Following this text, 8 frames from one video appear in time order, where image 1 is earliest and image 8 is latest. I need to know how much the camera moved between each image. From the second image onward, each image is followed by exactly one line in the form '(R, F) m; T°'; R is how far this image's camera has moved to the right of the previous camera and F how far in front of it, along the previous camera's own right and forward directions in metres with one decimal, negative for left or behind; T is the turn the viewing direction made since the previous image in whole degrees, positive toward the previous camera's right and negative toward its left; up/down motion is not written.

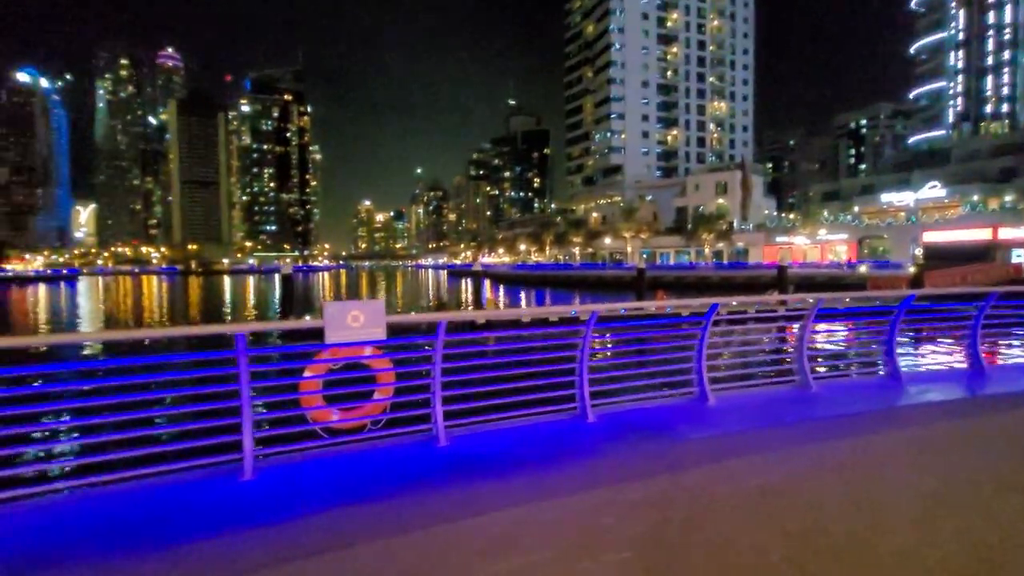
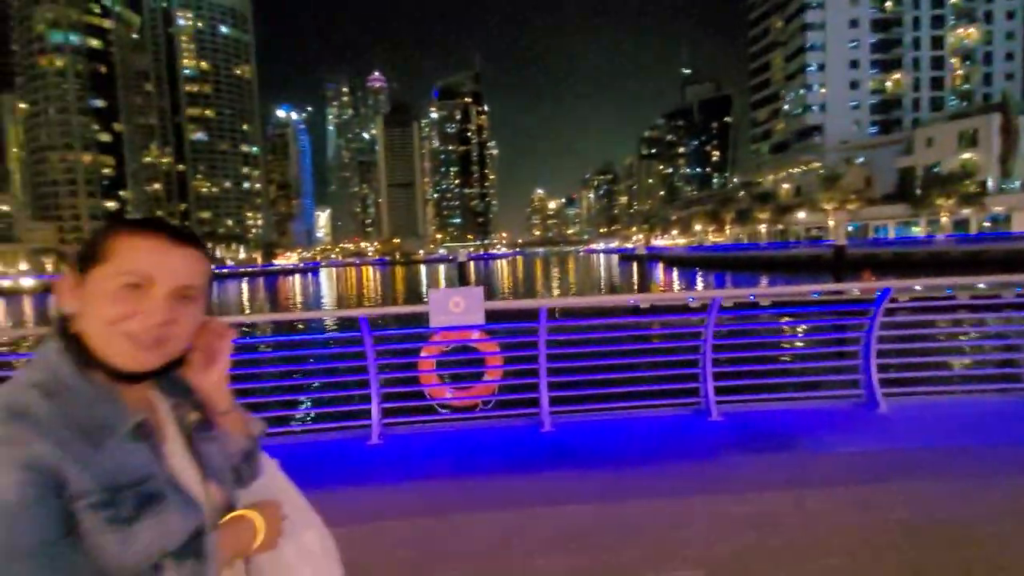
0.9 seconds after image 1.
(+0.5, 0.0) m; -20°
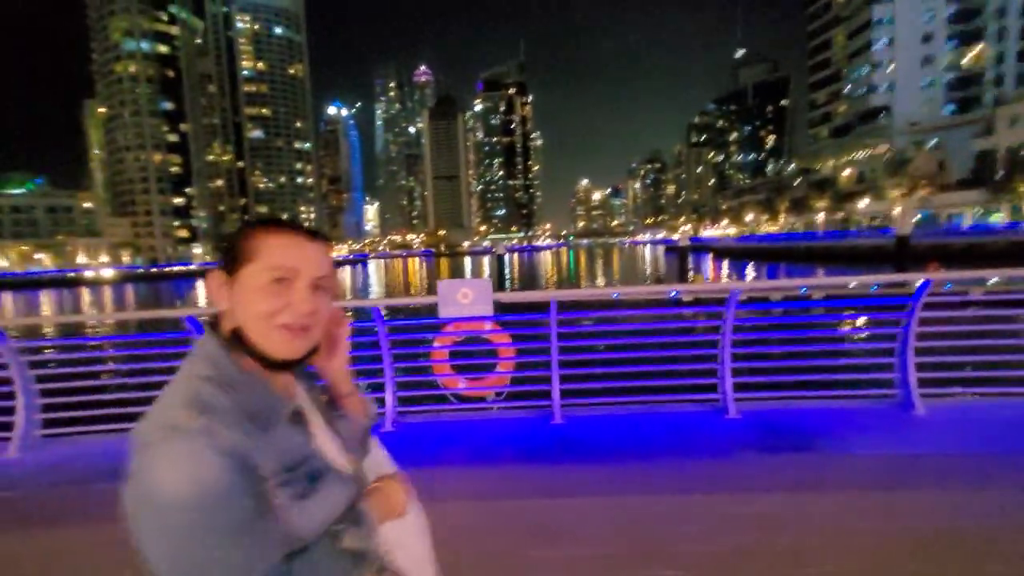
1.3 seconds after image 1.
(+0.3, 0.0) m; -5°
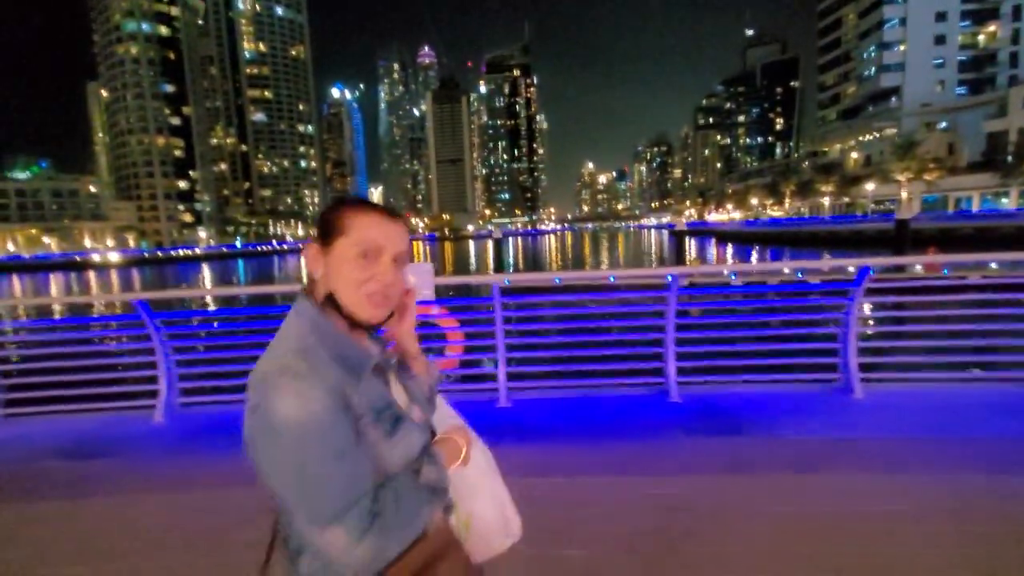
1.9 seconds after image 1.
(+0.5, 0.0) m; -1°
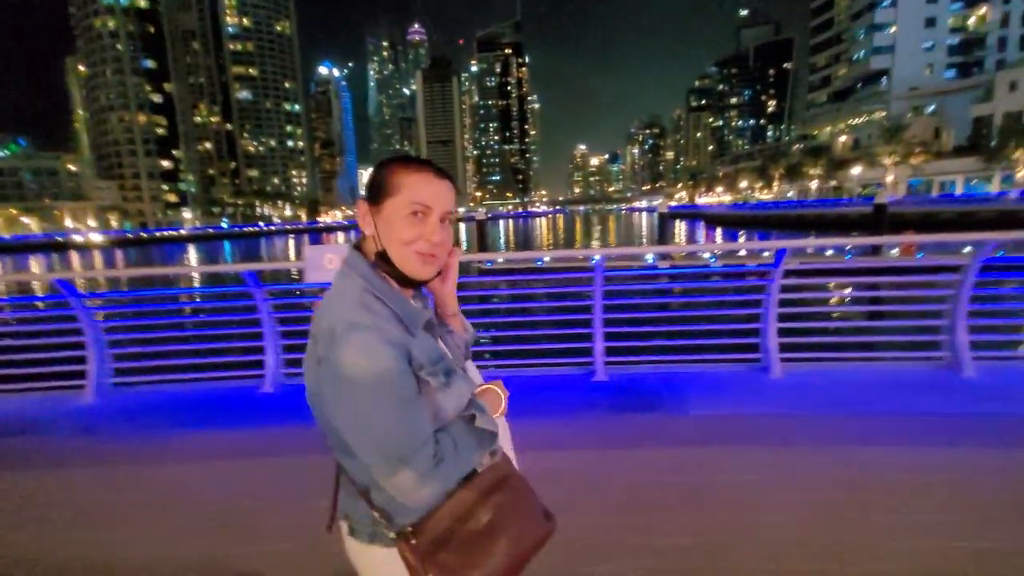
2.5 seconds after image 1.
(+0.5, 0.0) m; +1°
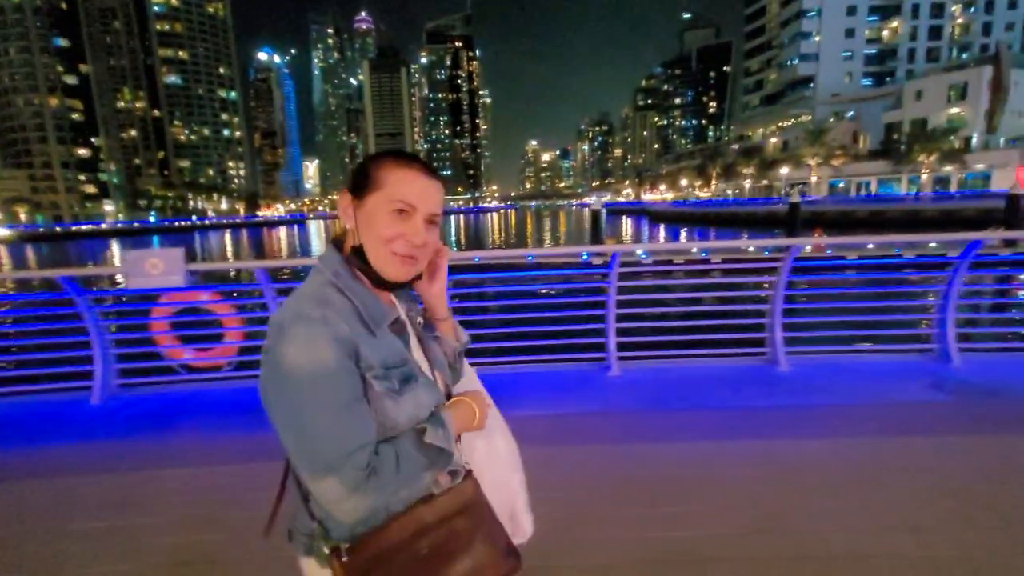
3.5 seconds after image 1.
(+0.8, 0.0) m; +6°
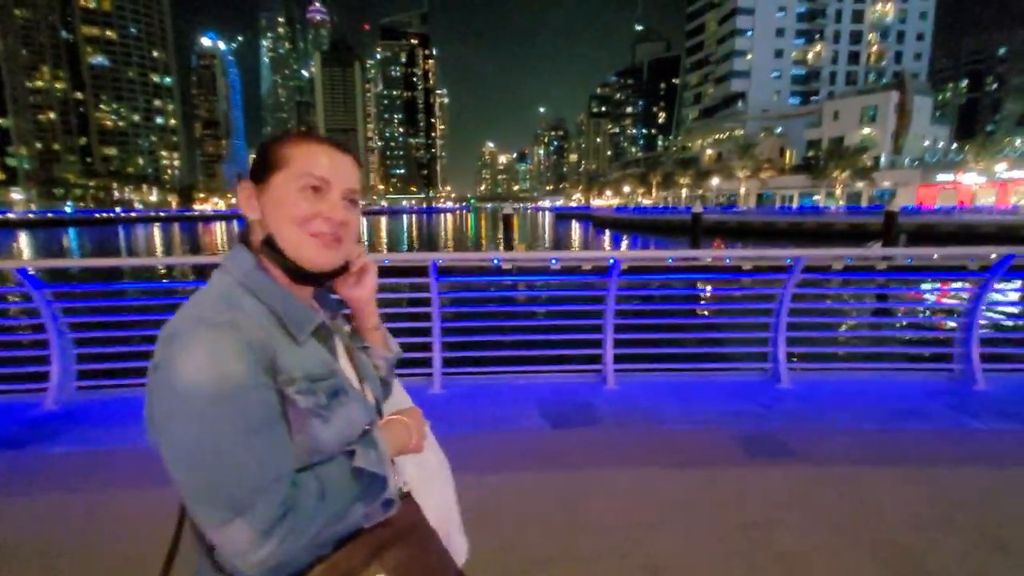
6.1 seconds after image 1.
(+2.3, +0.2) m; +5°
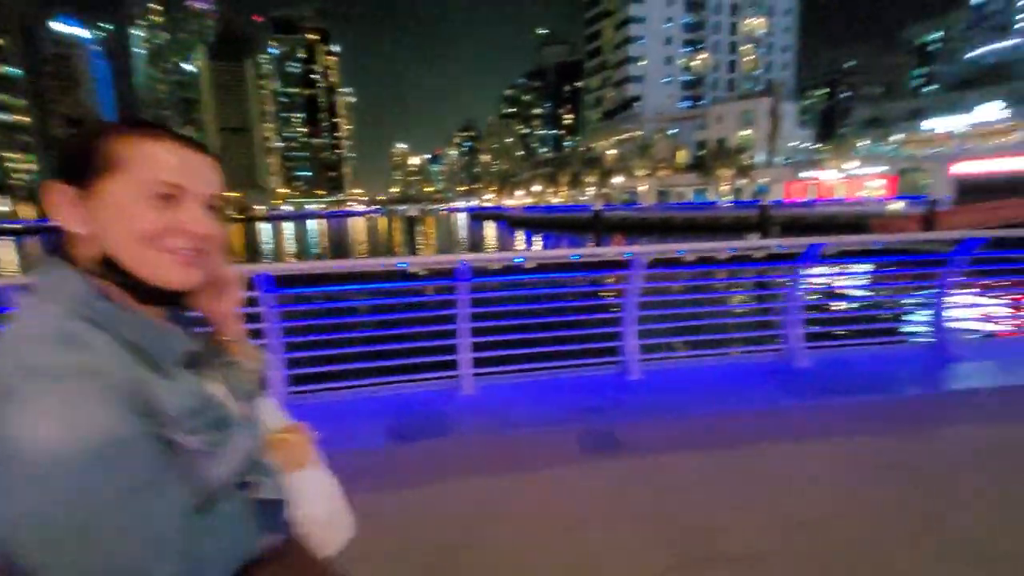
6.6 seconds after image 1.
(+0.5, +0.1) m; +10°
